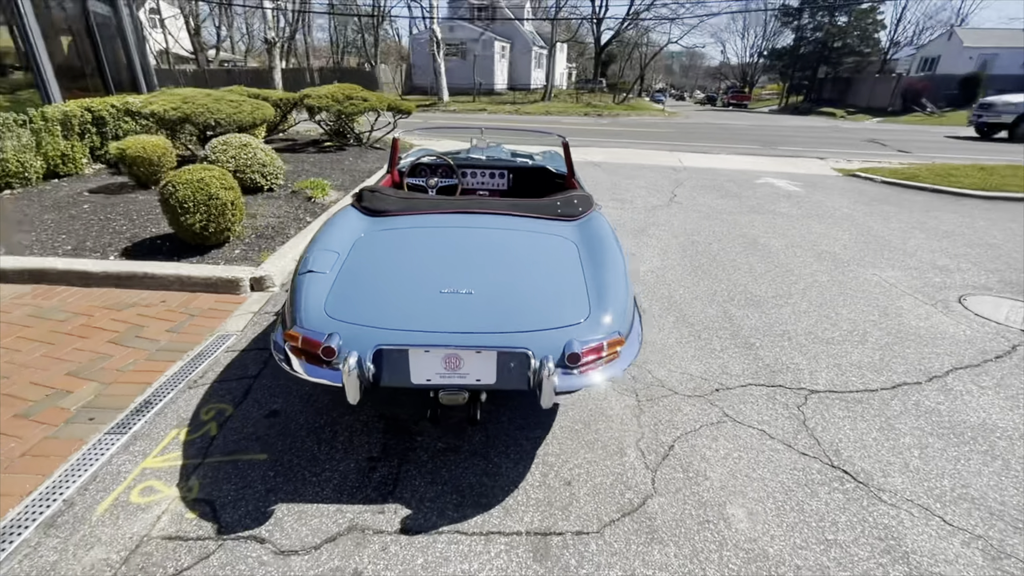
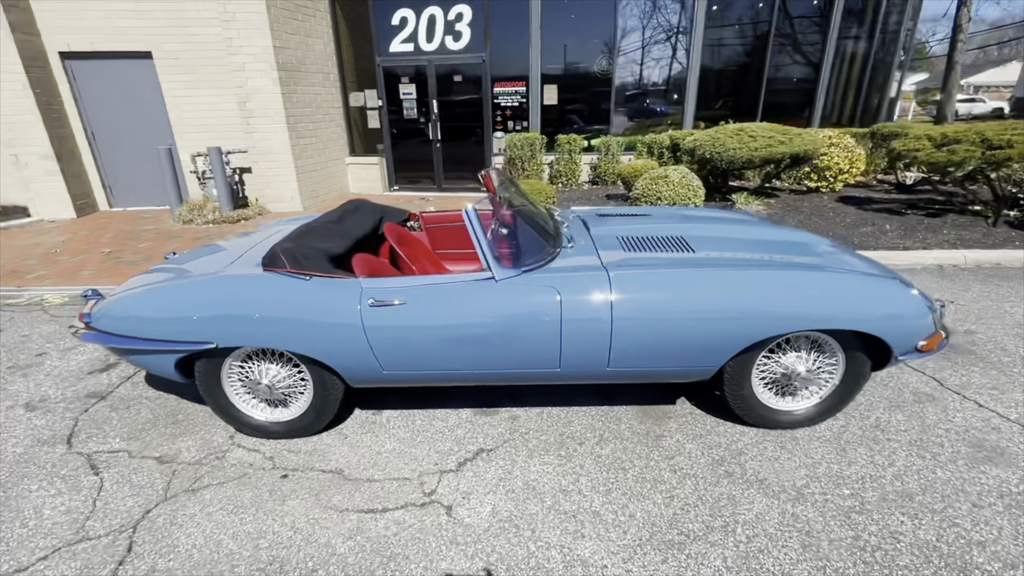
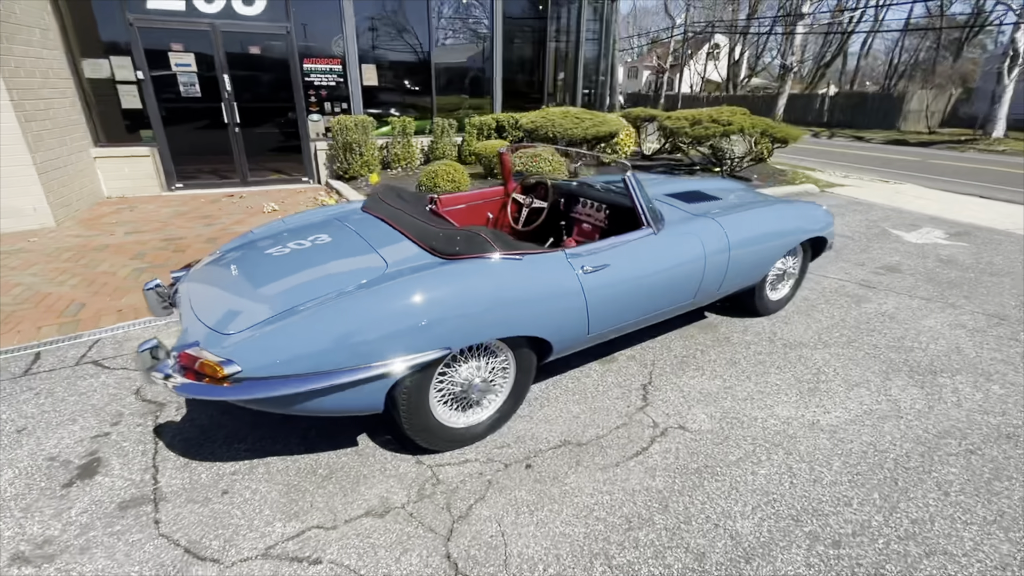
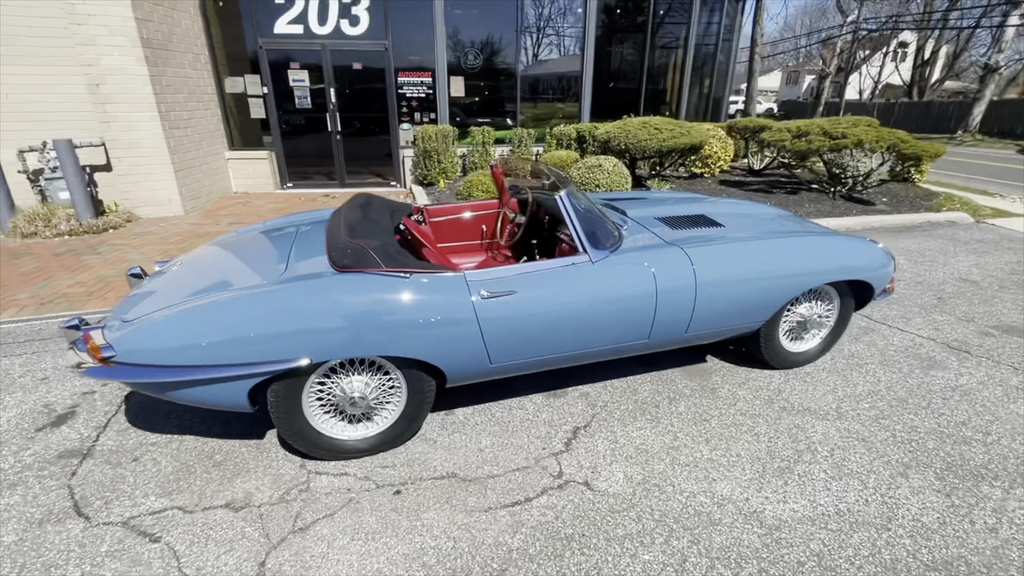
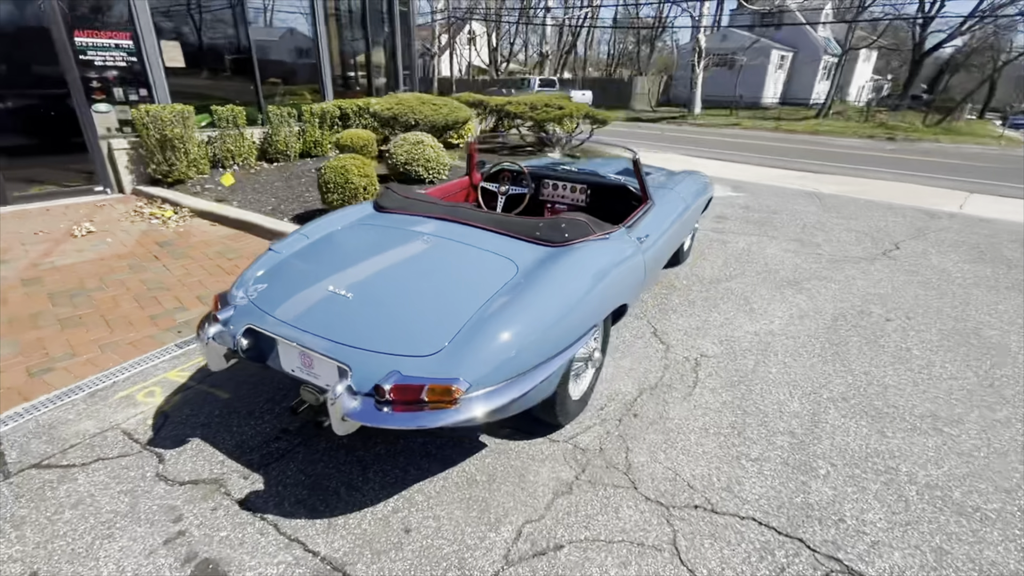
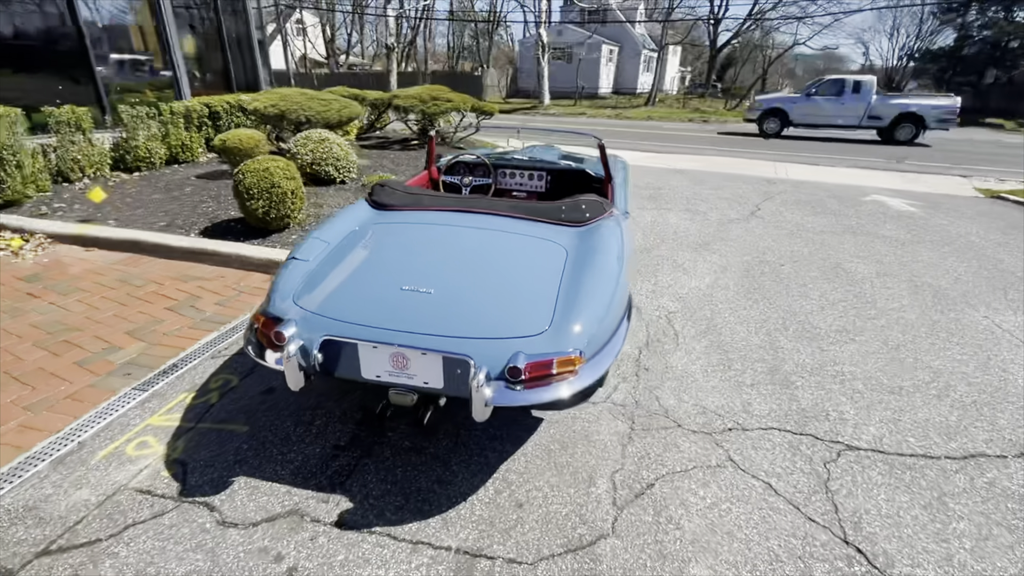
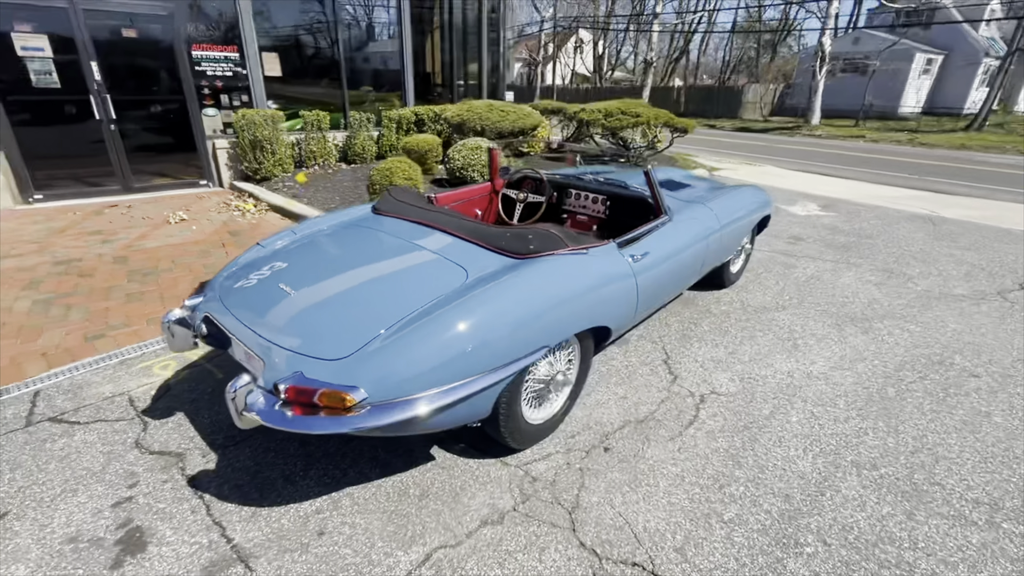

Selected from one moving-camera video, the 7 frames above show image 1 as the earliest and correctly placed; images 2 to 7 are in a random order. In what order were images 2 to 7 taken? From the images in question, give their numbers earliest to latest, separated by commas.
6, 5, 7, 3, 4, 2
